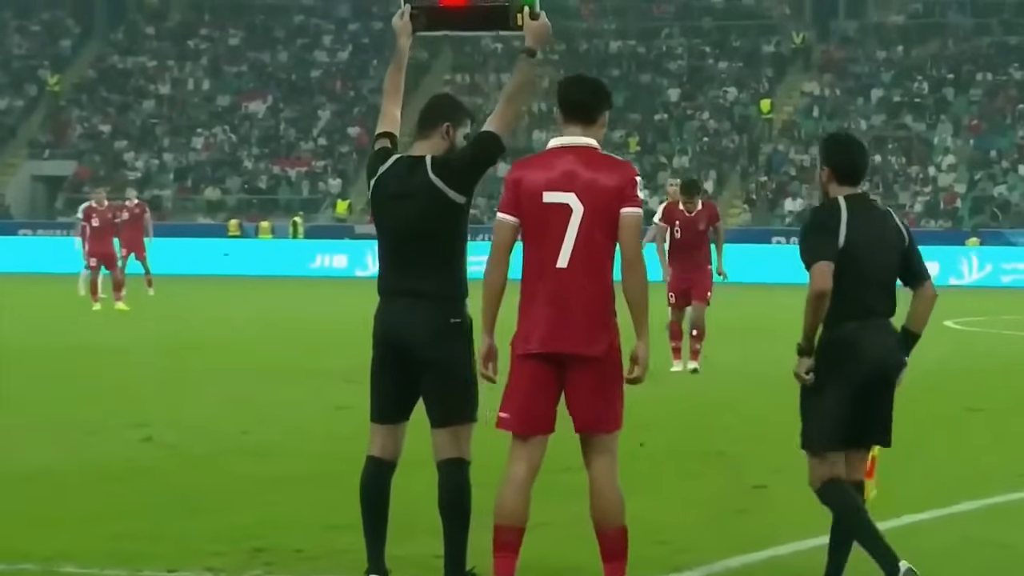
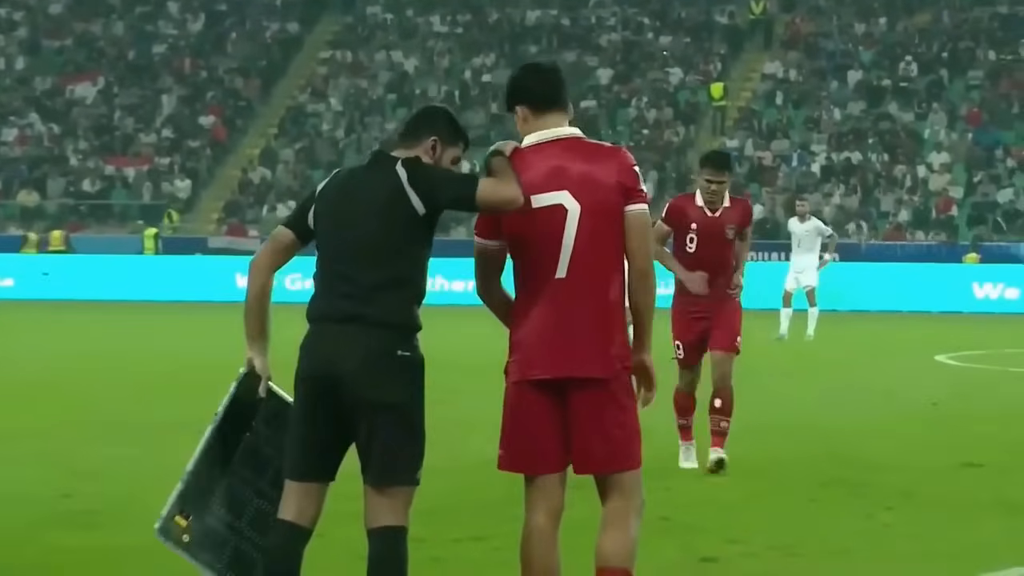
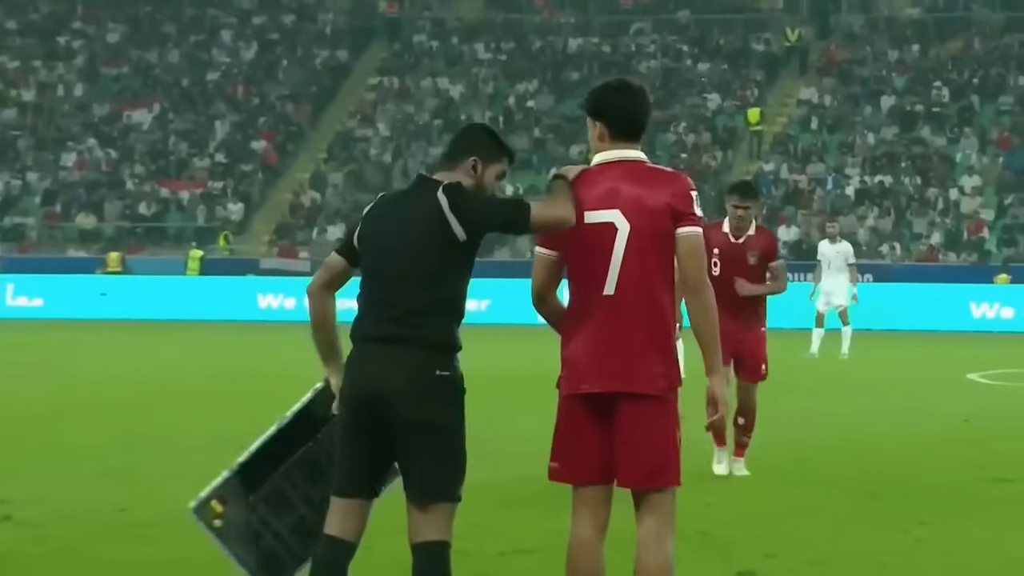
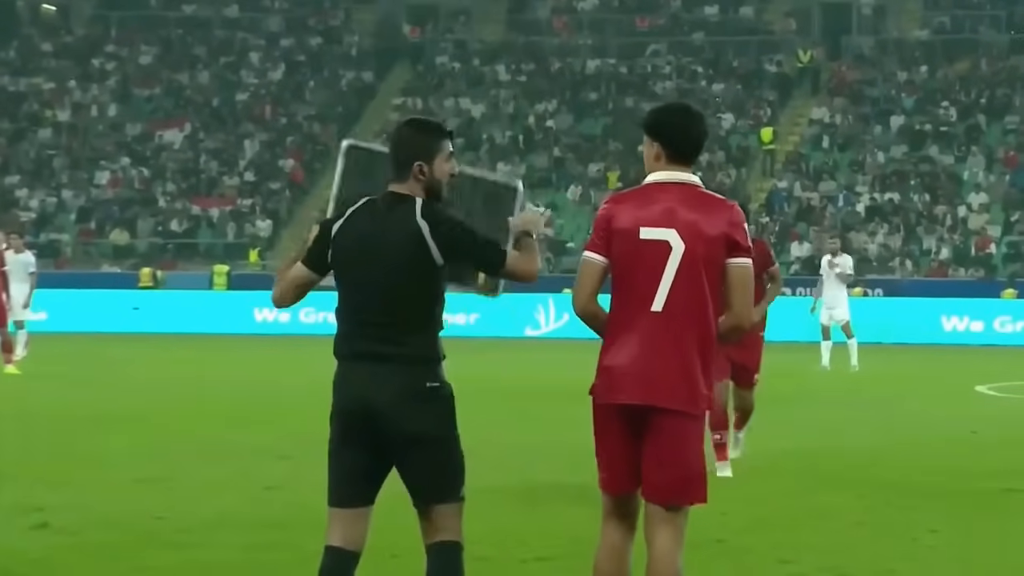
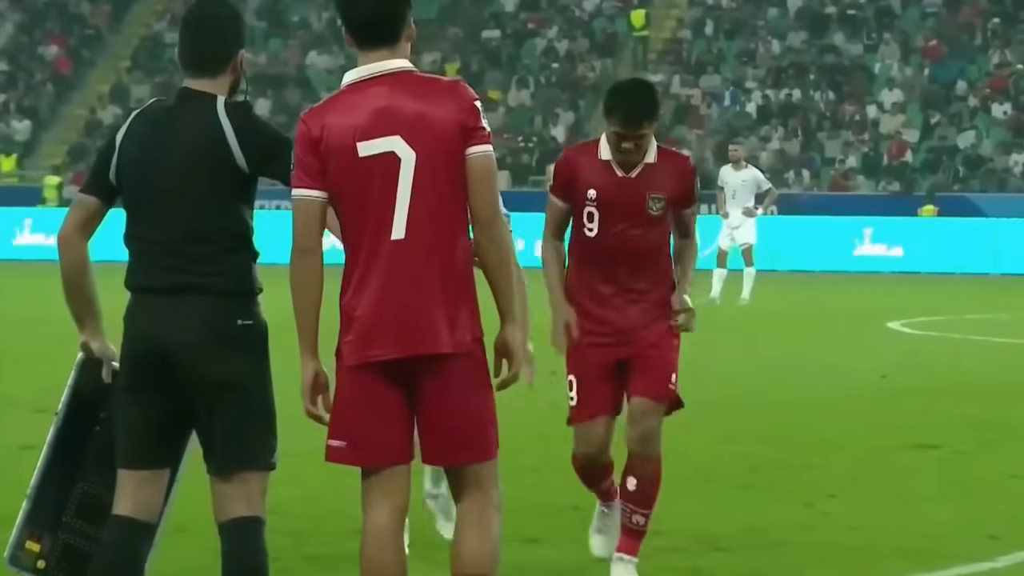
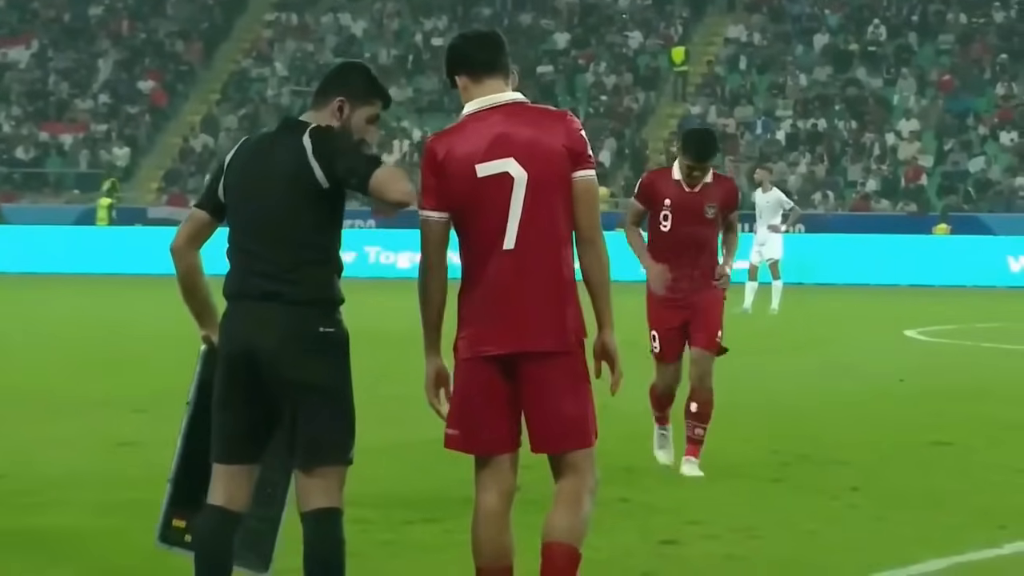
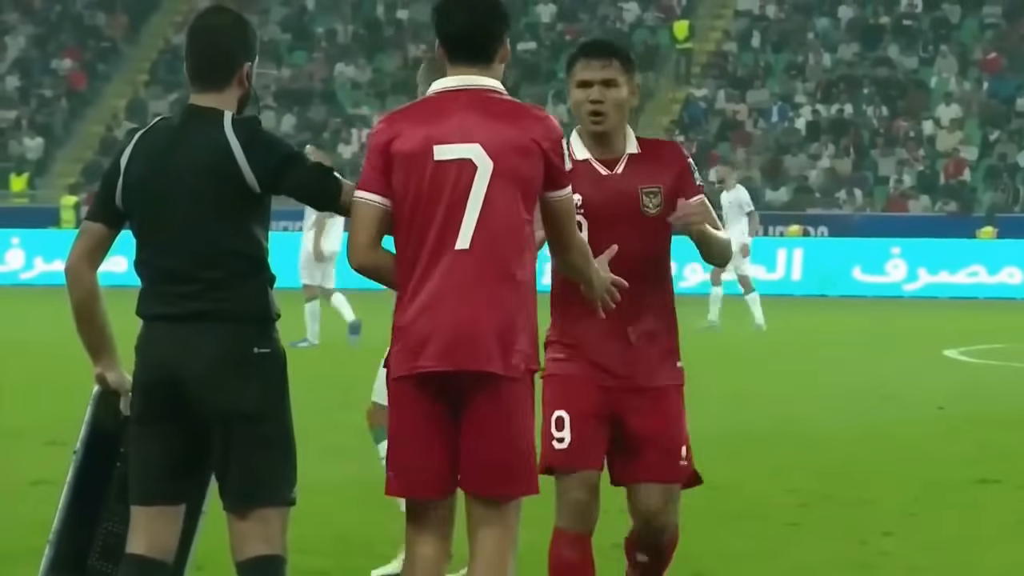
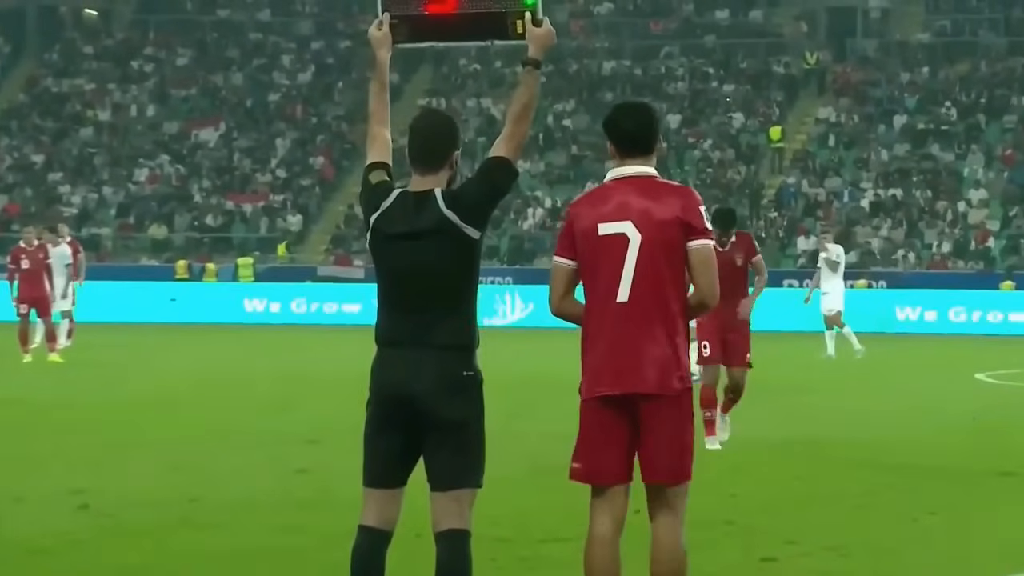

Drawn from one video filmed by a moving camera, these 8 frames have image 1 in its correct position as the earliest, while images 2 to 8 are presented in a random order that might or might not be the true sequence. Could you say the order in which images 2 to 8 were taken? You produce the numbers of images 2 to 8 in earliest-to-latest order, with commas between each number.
8, 4, 3, 2, 6, 5, 7
